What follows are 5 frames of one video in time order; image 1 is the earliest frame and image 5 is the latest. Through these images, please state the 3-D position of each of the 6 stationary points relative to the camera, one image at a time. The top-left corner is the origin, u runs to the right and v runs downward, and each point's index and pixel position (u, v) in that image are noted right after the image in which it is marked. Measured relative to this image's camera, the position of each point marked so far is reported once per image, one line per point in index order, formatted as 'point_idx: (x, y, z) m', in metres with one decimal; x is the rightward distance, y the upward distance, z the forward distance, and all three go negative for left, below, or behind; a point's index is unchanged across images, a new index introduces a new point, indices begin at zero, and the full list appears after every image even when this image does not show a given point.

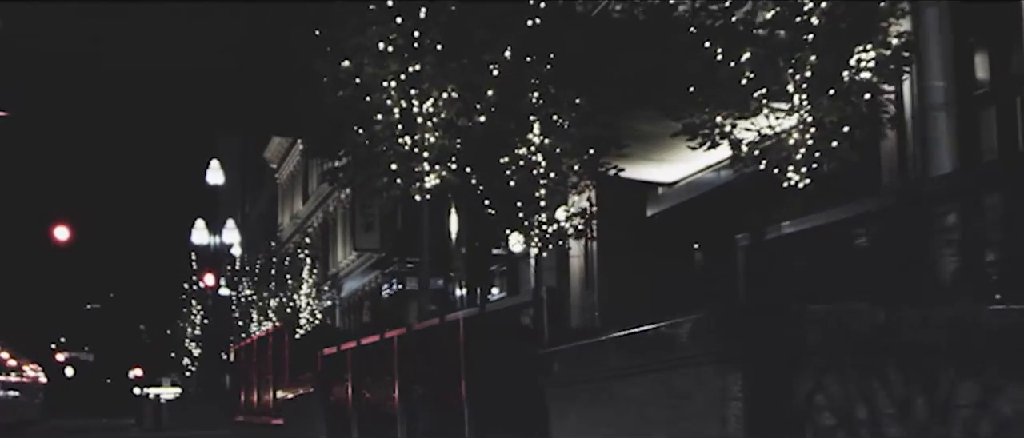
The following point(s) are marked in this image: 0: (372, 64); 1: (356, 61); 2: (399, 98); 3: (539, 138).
0: (-1.0, +1.0, +13.7) m
1: (-1.1, +1.1, +13.7) m
2: (-0.8, +0.8, +13.8) m
3: (+0.2, +0.7, +17.4) m
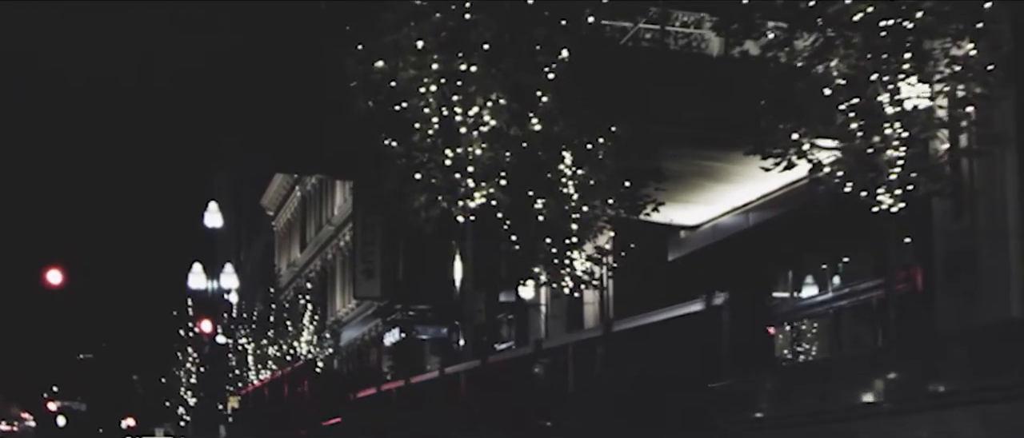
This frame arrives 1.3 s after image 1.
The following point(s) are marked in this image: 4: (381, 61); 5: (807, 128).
0: (-0.6, +0.9, +11.9) m
1: (-0.7, +0.9, +12.0) m
2: (-0.4, +0.7, +12.1) m
3: (+0.5, +0.5, +15.7) m
4: (-0.8, +0.9, +12.1) m
5: (+1.9, +0.5, +13.0) m
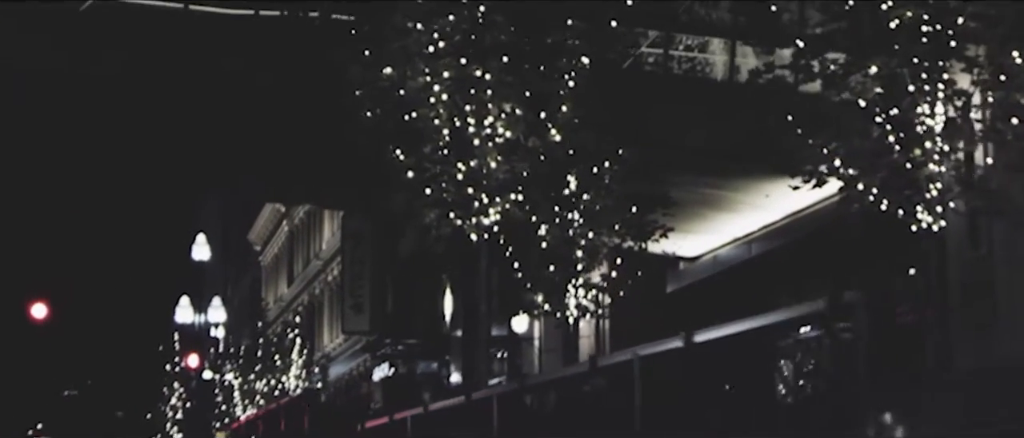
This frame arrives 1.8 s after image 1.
0: (-0.5, +0.8, +11.2) m
1: (-0.6, +0.8, +11.2) m
2: (-0.4, +0.6, +11.3) m
3: (+0.6, +0.3, +14.9) m
4: (-0.7, +0.8, +11.3) m
5: (+2.0, +0.4, +12.2) m
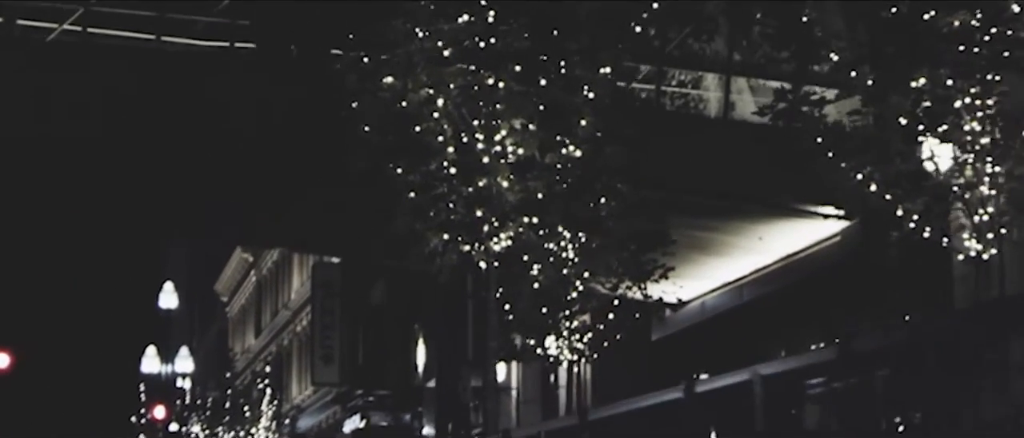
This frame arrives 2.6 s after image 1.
0: (-0.5, +0.7, +10.1) m
1: (-0.6, +0.7, +10.1) m
2: (-0.3, +0.5, +10.2) m
3: (+0.6, +0.1, +13.9) m
4: (-0.6, +0.7, +10.2) m
5: (+2.0, +0.3, +11.2) m
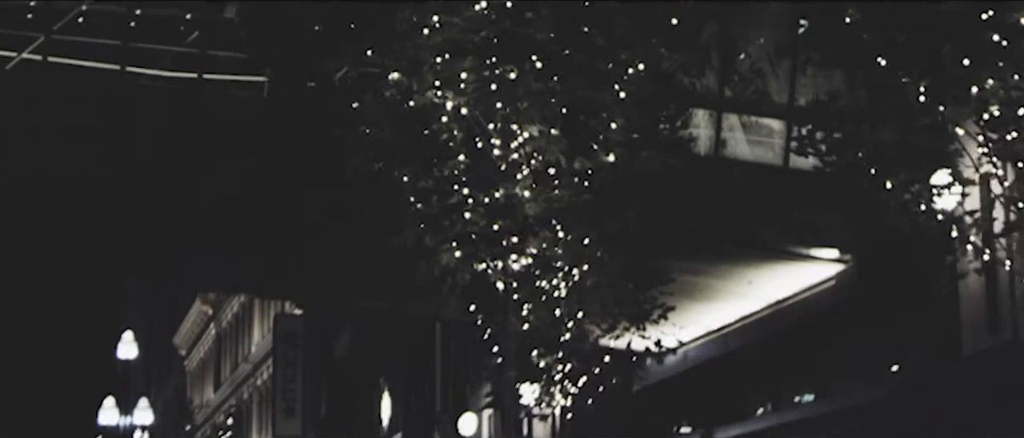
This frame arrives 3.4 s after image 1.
0: (-0.4, +0.6, +9.0) m
1: (-0.5, +0.6, +9.0) m
2: (-0.2, +0.4, +9.1) m
3: (+0.6, -0.1, +12.8) m
4: (-0.5, +0.6, +9.1) m
5: (+2.1, +0.2, +10.1) m
